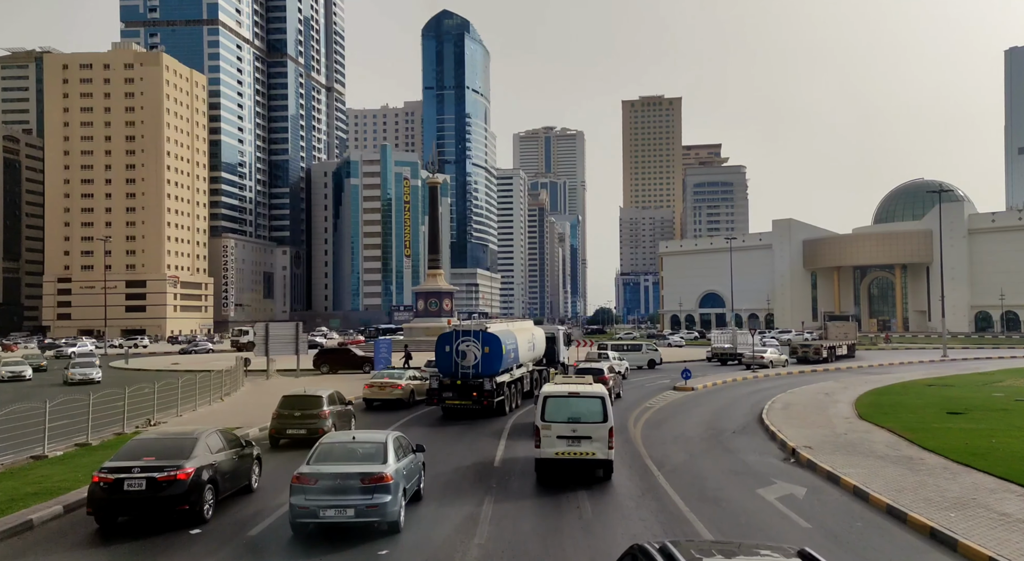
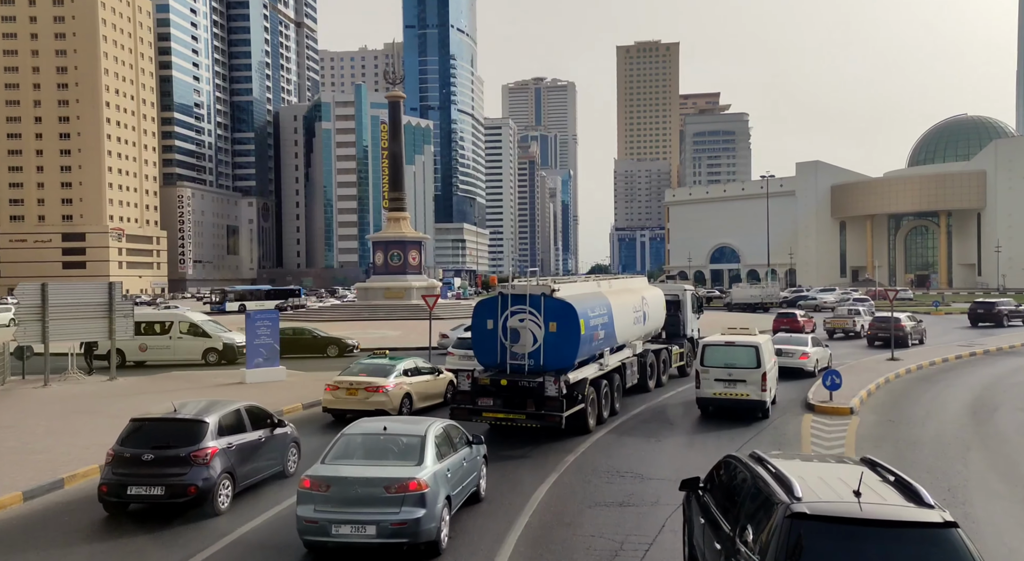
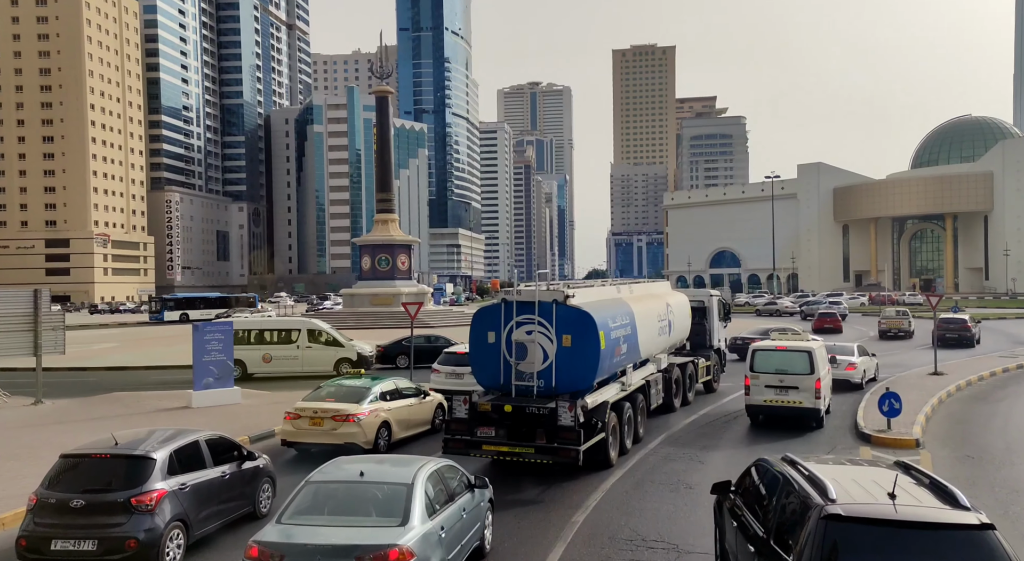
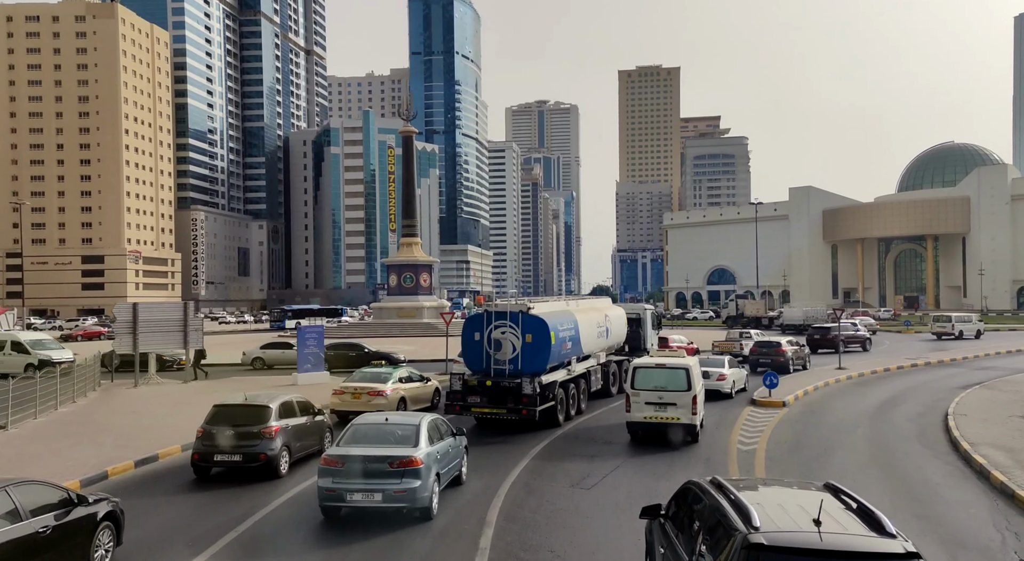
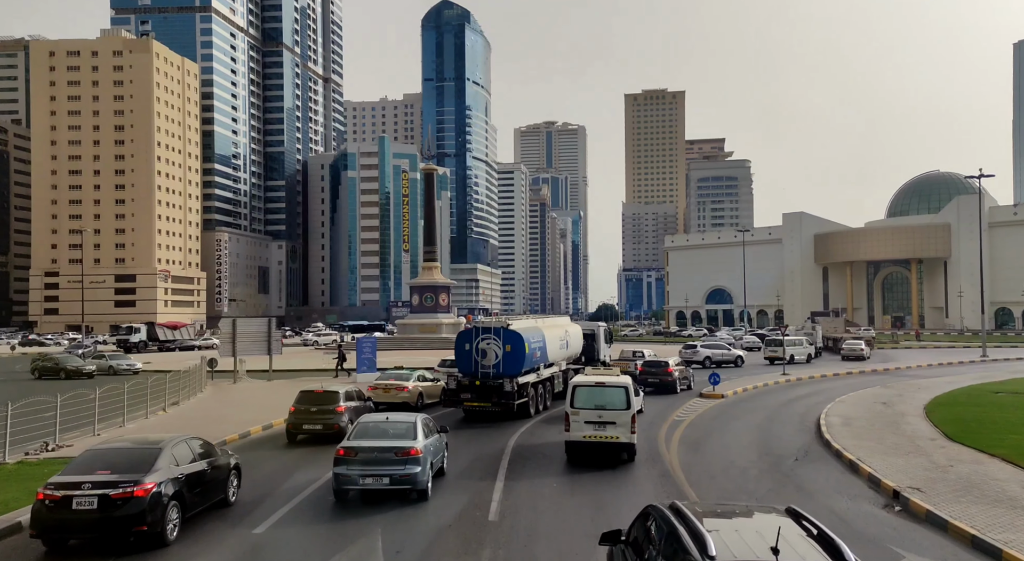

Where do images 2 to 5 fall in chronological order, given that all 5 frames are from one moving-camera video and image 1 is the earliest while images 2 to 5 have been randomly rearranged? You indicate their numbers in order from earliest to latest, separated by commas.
5, 4, 2, 3
